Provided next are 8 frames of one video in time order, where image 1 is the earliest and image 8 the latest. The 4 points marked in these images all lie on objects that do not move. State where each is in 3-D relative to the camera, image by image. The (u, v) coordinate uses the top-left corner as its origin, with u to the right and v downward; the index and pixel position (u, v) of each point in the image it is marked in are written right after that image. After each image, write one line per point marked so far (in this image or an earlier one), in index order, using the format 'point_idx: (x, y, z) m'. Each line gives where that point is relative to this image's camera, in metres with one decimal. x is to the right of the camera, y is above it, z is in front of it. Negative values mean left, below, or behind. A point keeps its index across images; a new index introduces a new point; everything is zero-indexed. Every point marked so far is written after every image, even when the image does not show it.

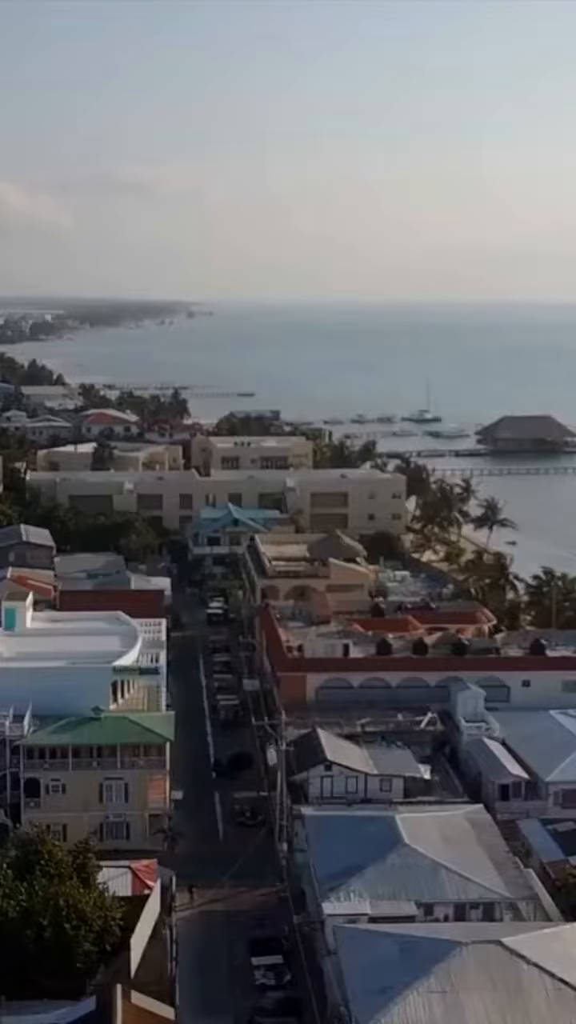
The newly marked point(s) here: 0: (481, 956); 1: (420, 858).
0: (+2.3, -5.3, +15.8) m
1: (+1.9, -5.0, +19.3) m
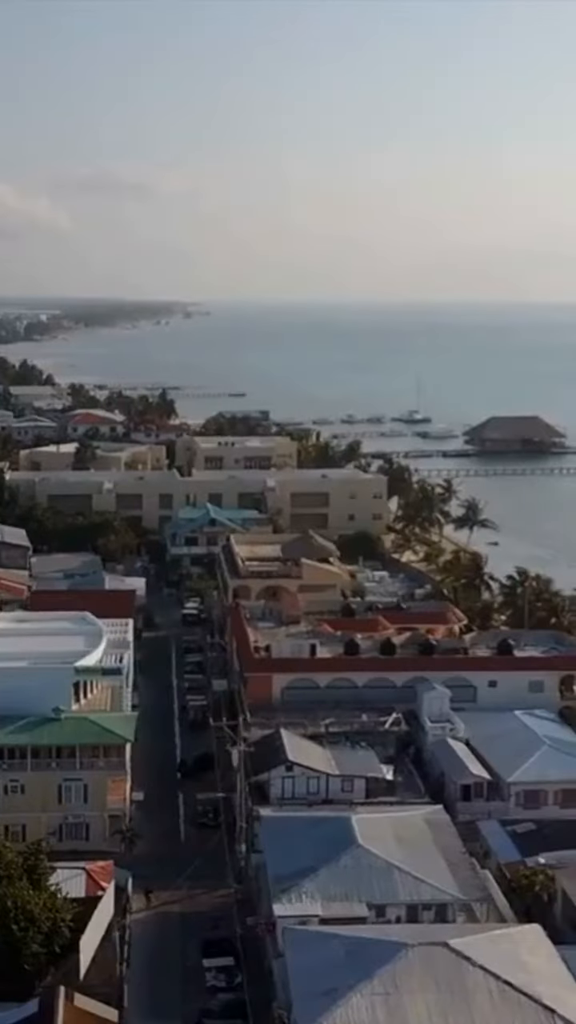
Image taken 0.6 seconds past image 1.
0: (+1.6, -5.2, +15.7) m
1: (+1.2, -5.0, +19.2) m
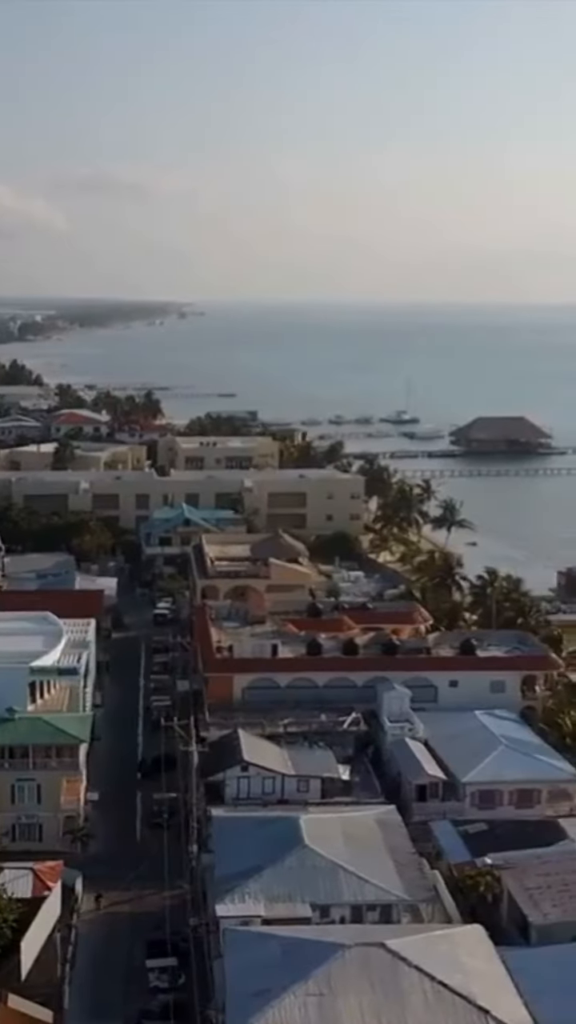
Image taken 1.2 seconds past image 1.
0: (+0.9, -5.2, +15.6) m
1: (+0.4, -5.0, +19.1) m
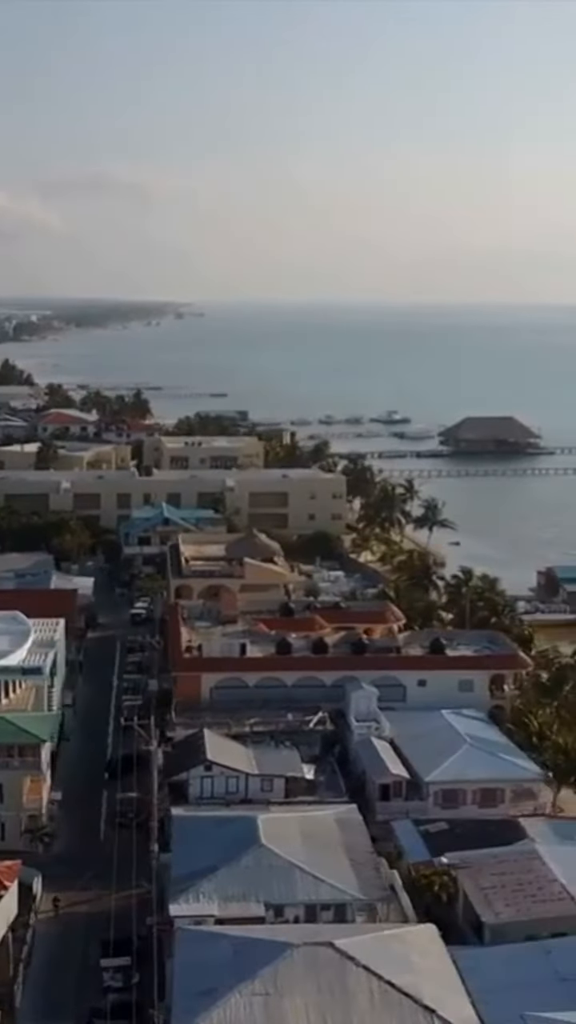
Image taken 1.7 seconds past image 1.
0: (+0.2, -5.2, +15.6) m
1: (-0.2, -5.0, +19.1) m
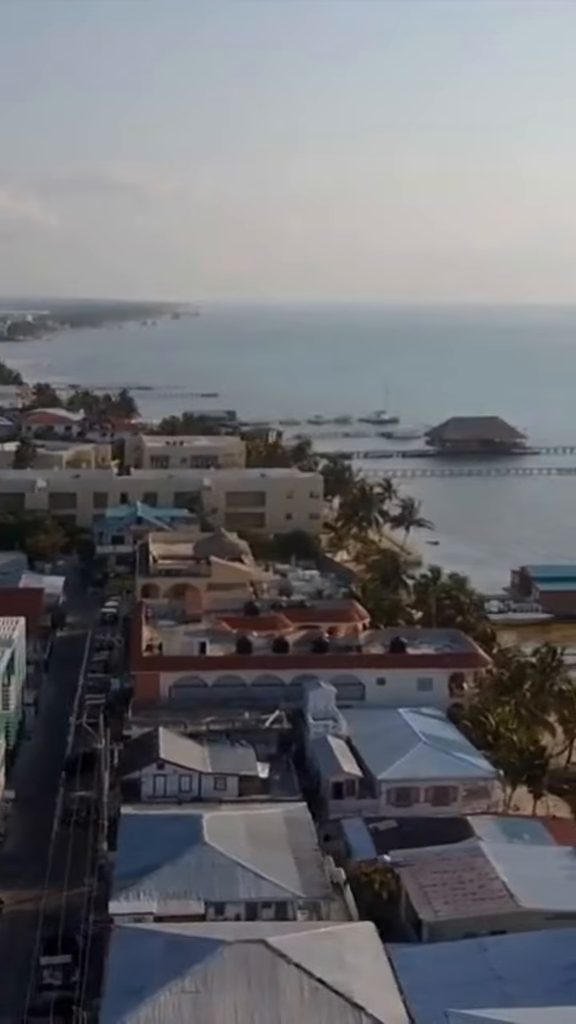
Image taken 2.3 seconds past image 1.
0: (-0.6, -5.2, +15.6) m
1: (-1.0, -4.9, +19.1) m
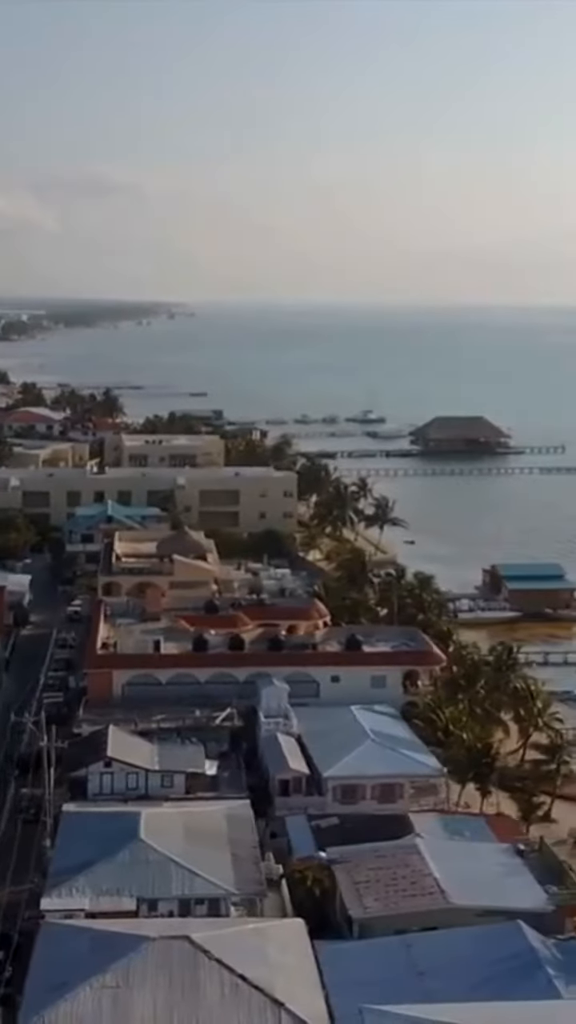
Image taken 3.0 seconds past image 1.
0: (-1.5, -5.1, +15.6) m
1: (-2.0, -4.9, +19.0) m
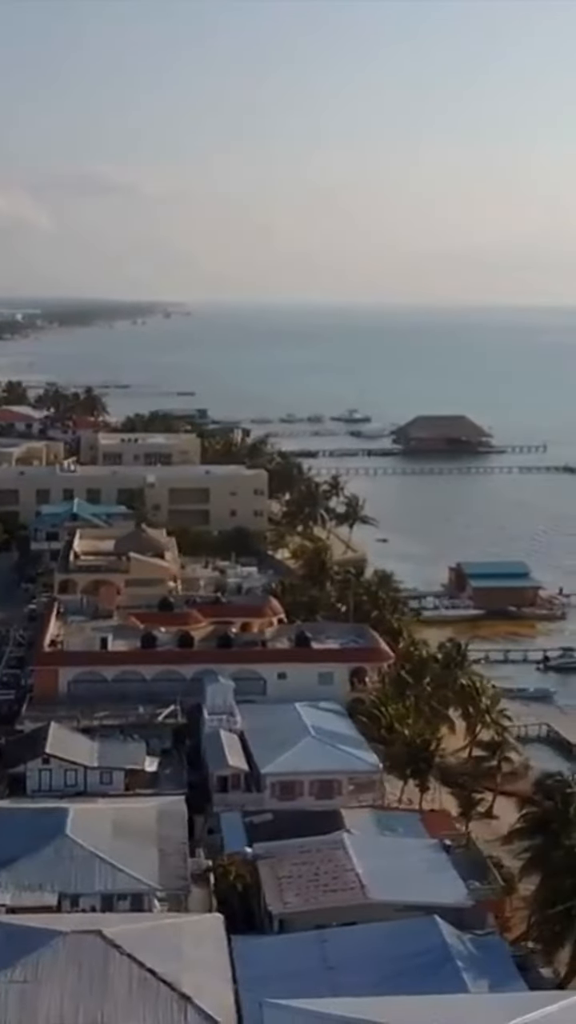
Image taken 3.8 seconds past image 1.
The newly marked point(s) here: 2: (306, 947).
0: (-2.5, -5.1, +15.6) m
1: (-3.0, -4.8, +19.0) m
2: (+0.2, -5.4, +16.5) m
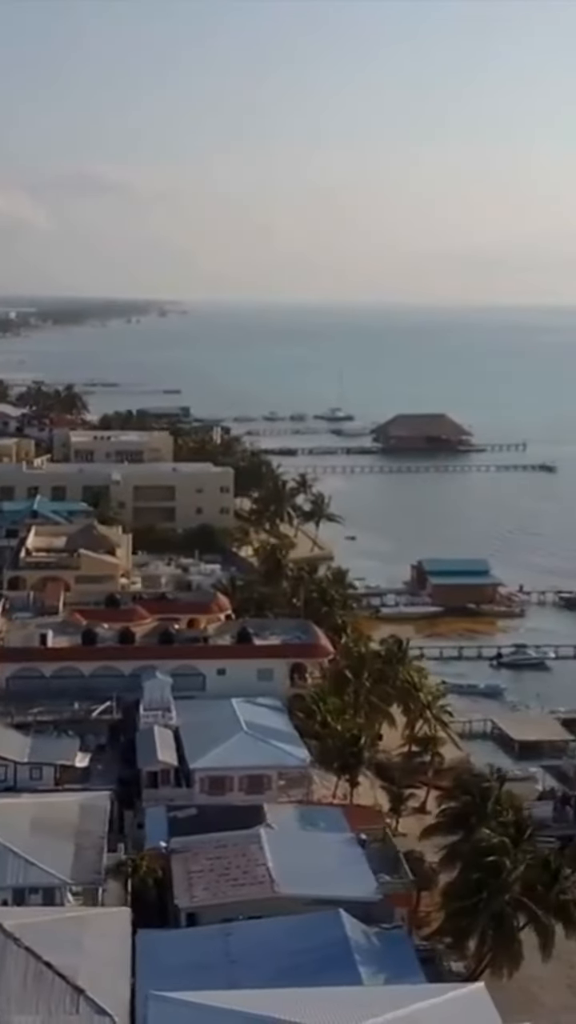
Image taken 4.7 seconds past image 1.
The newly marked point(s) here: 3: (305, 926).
0: (-3.7, -5.0, +15.6) m
1: (-4.3, -4.8, +19.0) m
2: (-1.0, -5.3, +16.5) m
3: (+0.2, -5.2, +16.6) m
